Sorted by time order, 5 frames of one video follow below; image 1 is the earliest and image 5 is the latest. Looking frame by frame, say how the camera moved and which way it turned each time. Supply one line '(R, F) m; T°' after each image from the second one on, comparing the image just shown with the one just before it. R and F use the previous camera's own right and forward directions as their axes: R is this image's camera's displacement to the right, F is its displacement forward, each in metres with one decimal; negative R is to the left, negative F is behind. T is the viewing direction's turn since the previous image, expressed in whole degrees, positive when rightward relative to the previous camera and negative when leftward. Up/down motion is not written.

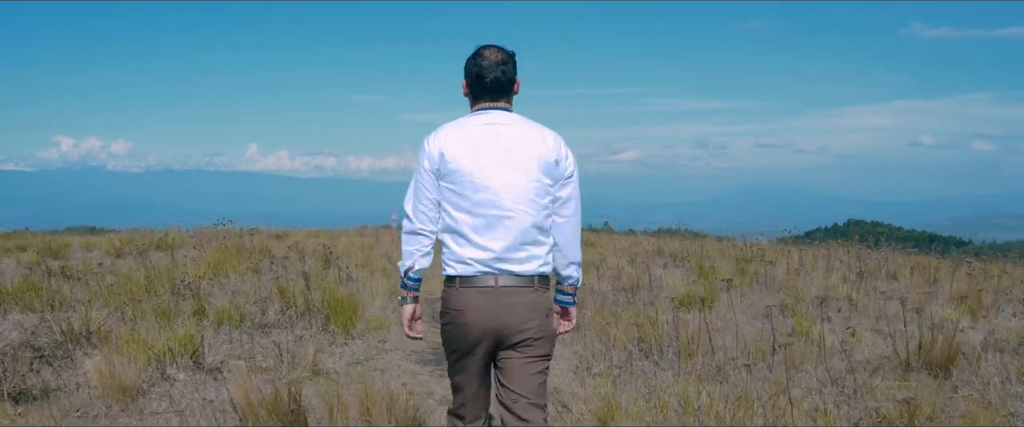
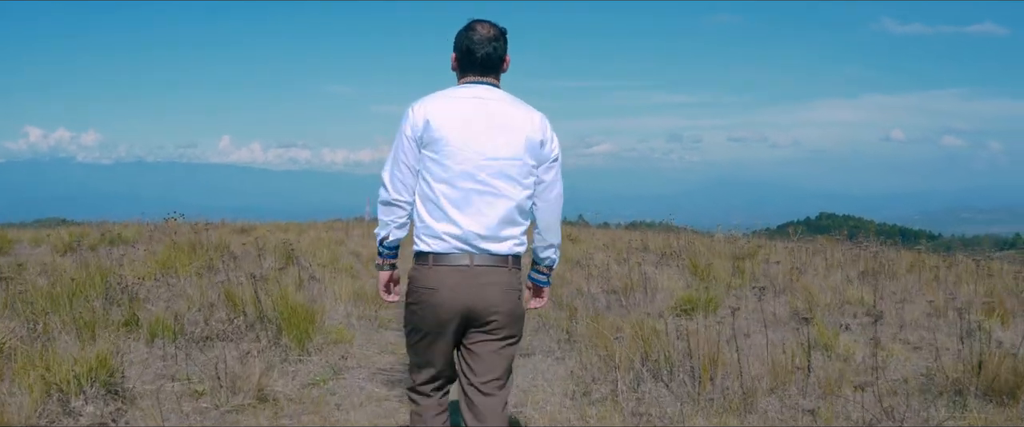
(-0.1, +0.9) m; +1°
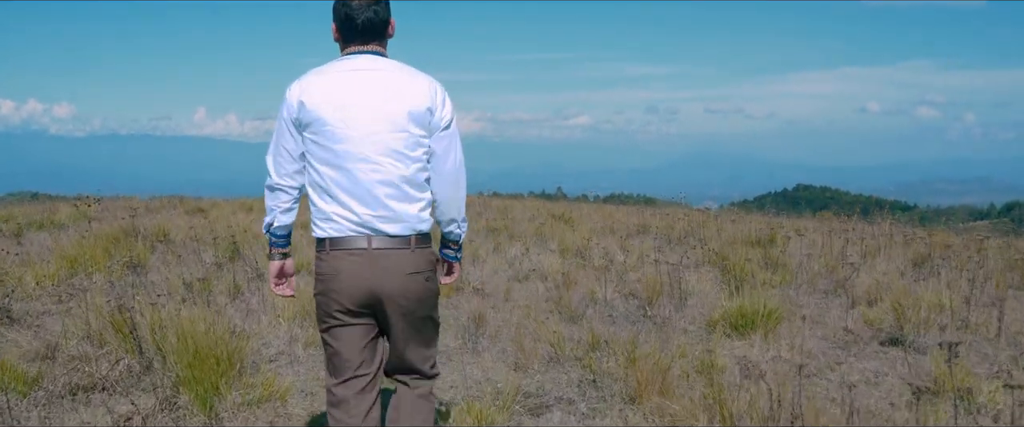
(-0.1, +1.8) m; +1°
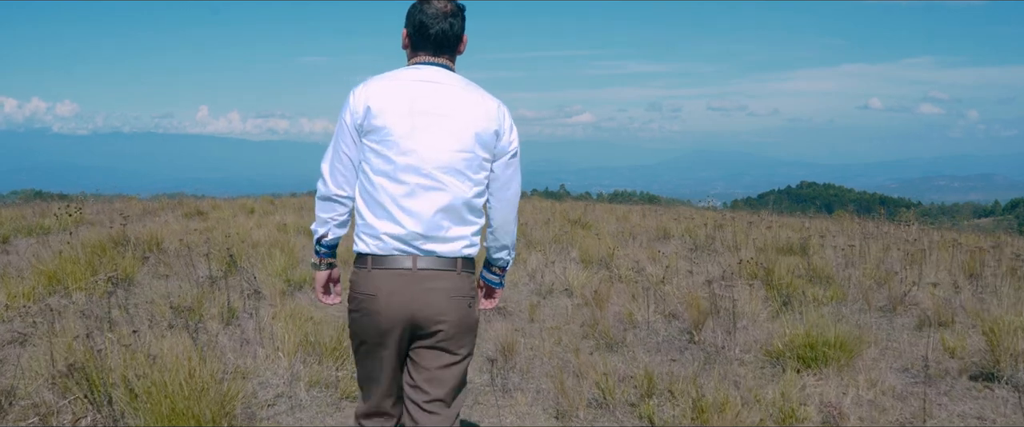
(-0.2, +0.8) m; 0°
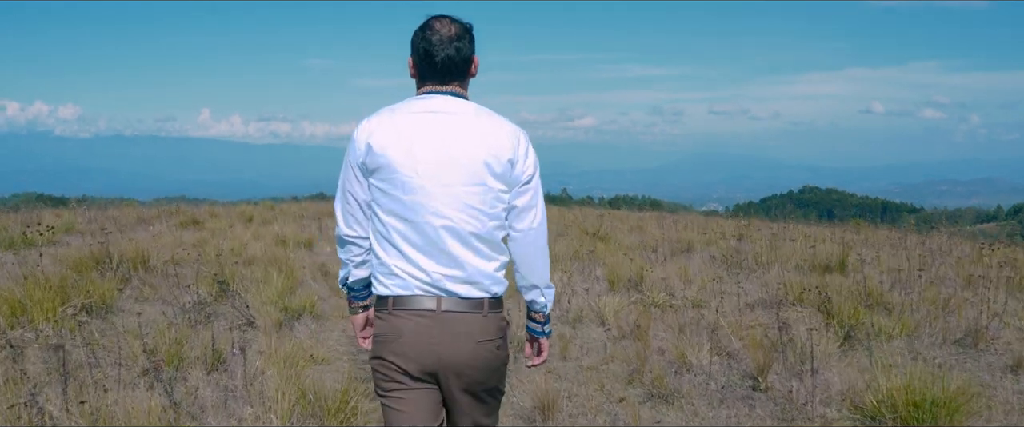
(-0.2, +0.9) m; 0°
